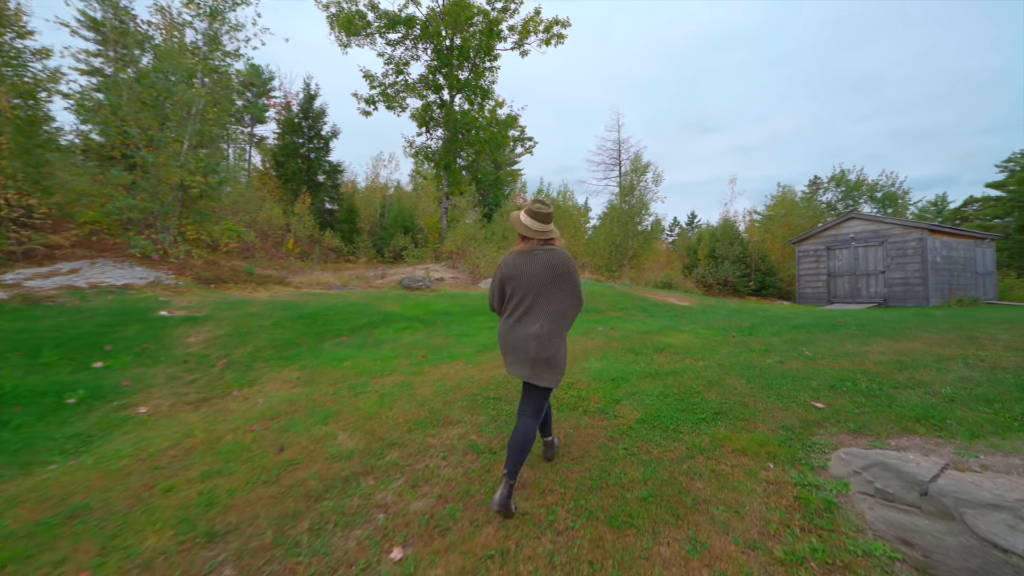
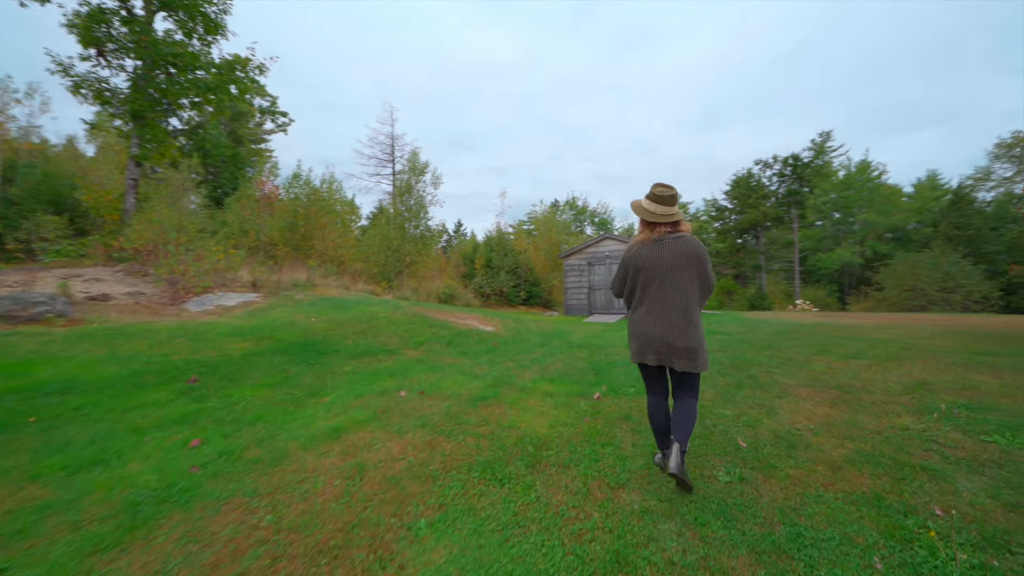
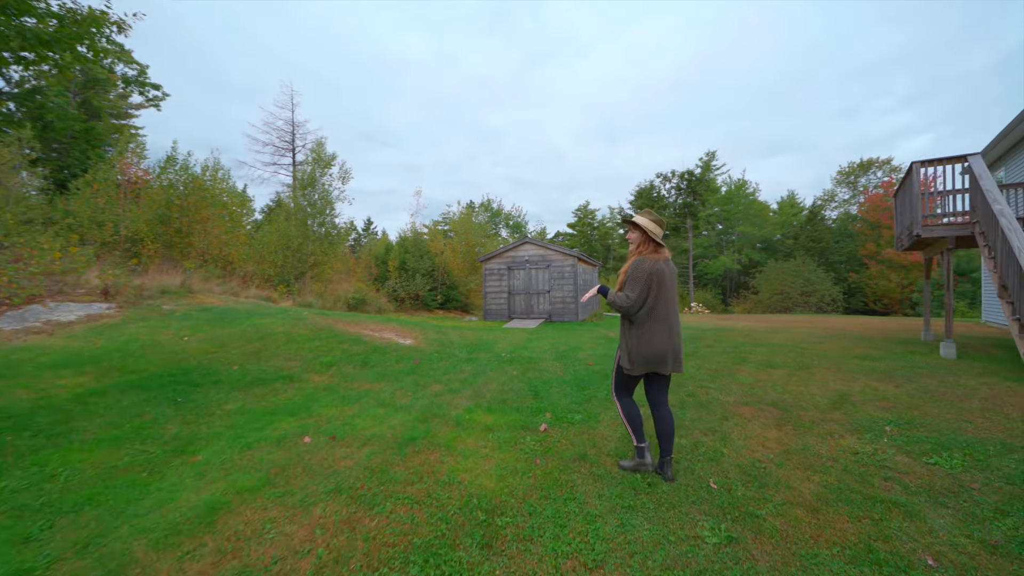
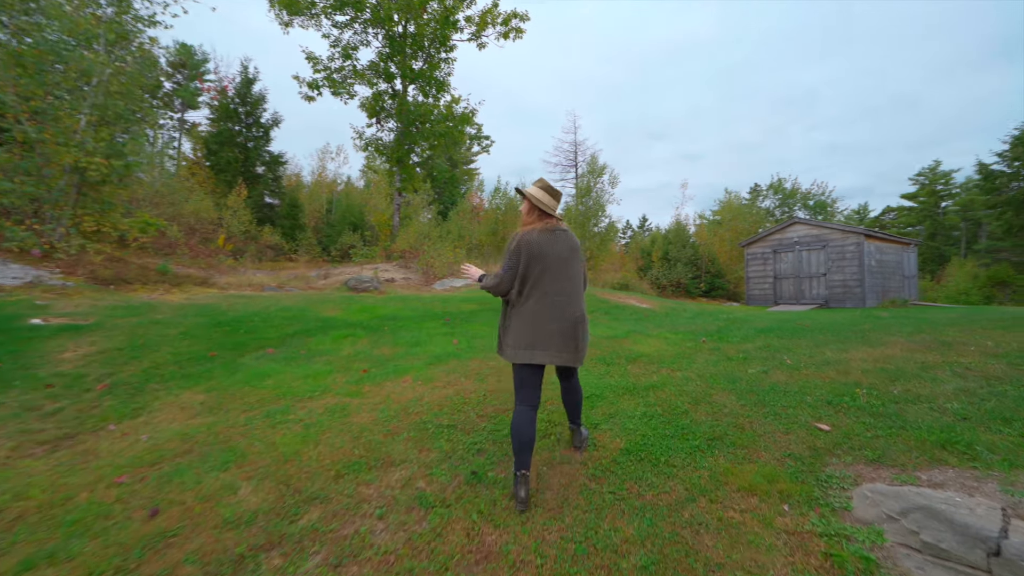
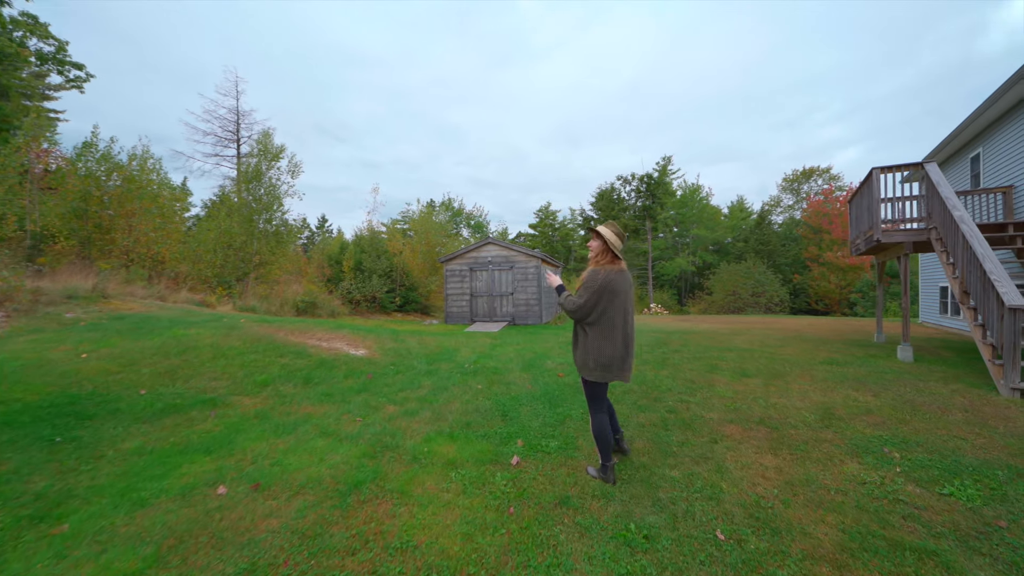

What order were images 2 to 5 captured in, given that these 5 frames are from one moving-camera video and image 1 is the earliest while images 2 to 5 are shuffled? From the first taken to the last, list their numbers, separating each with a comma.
4, 2, 3, 5
